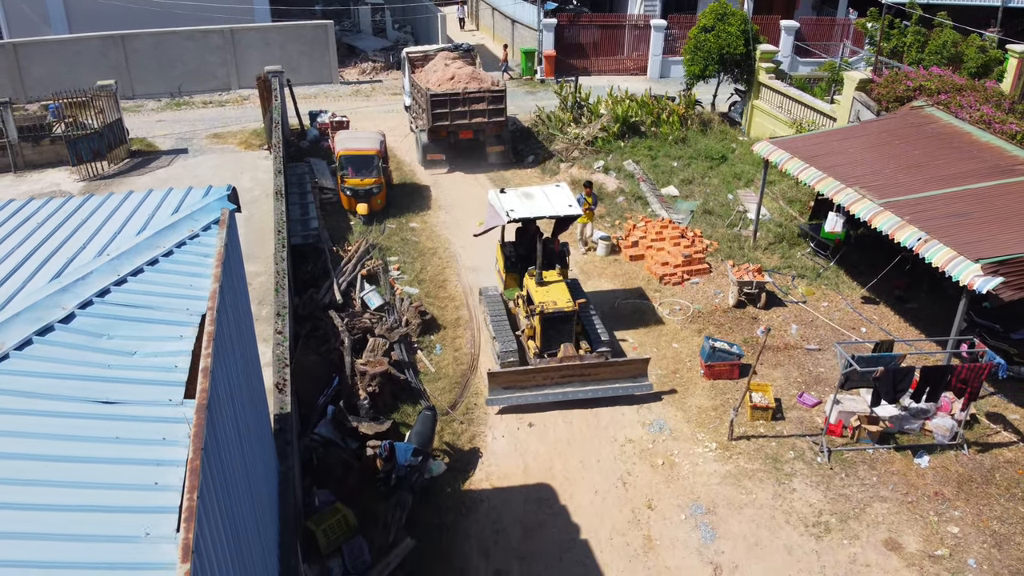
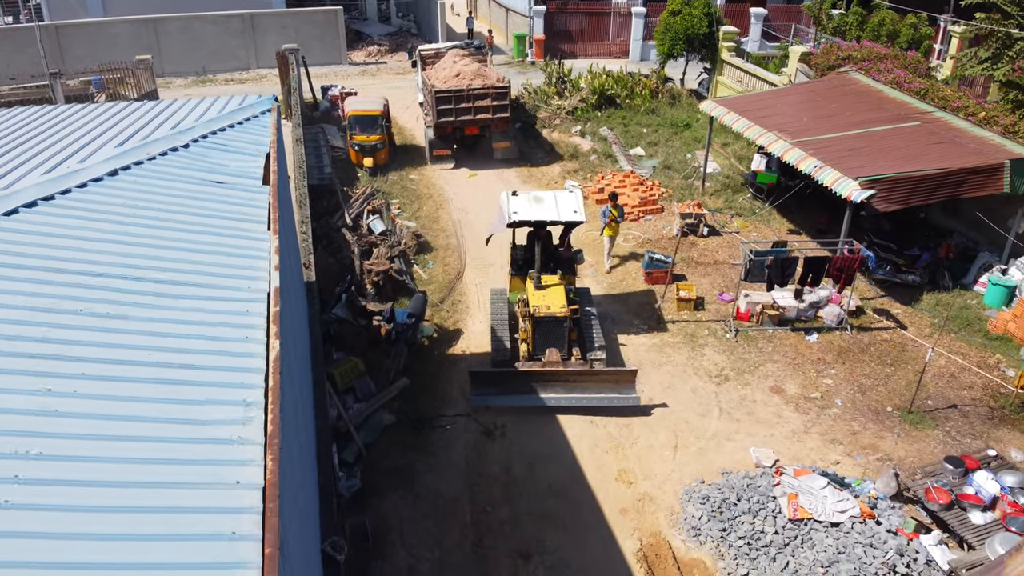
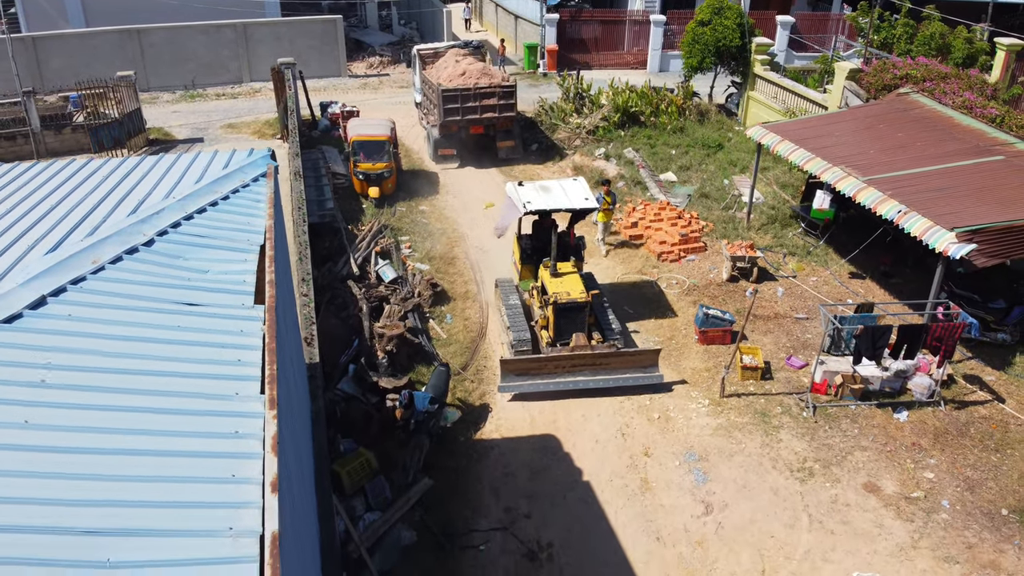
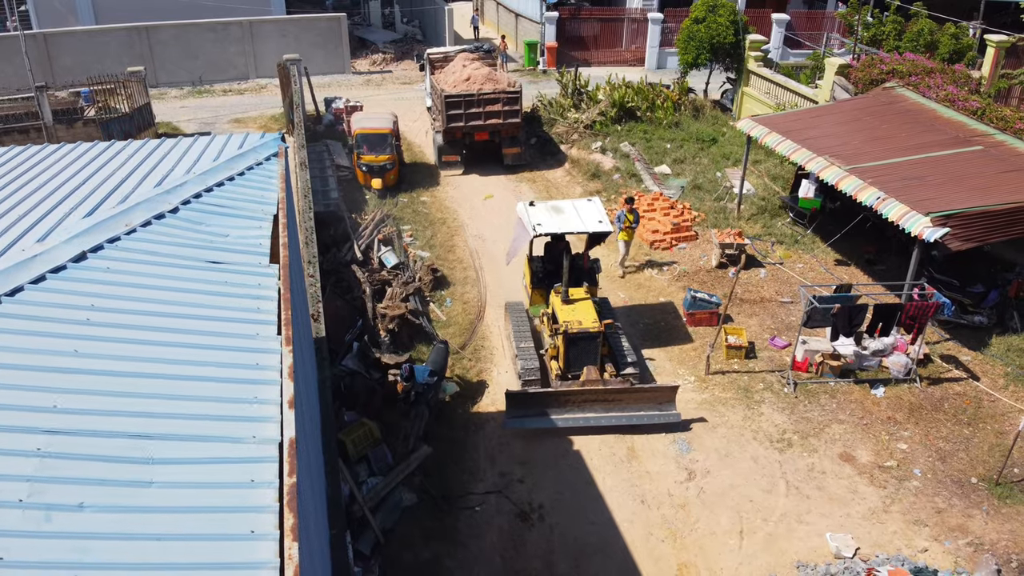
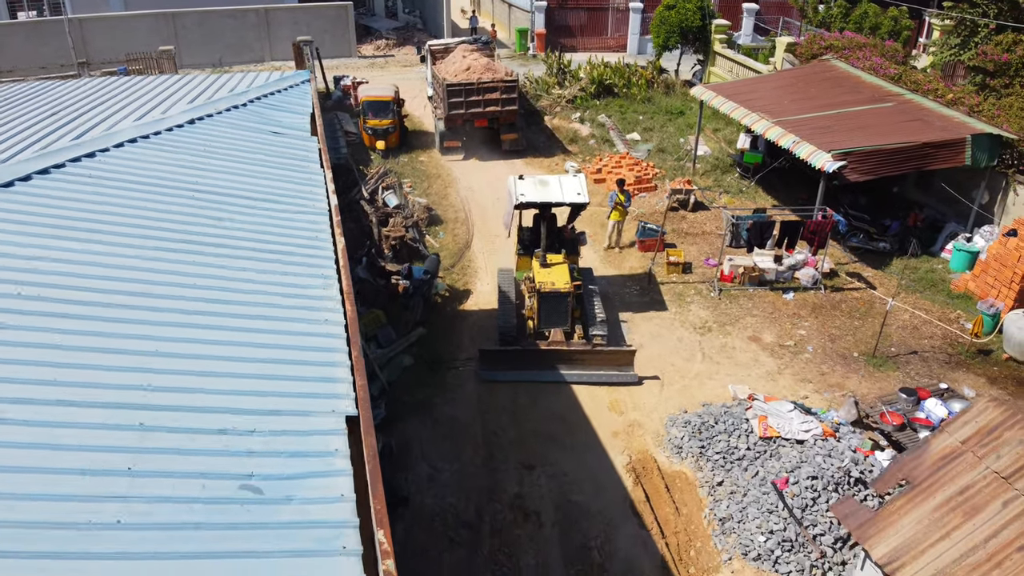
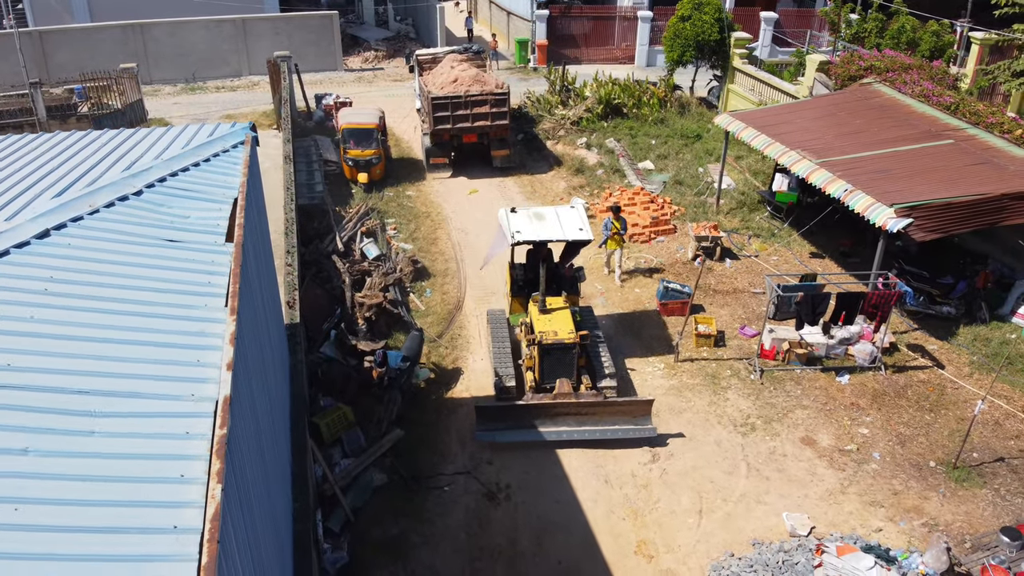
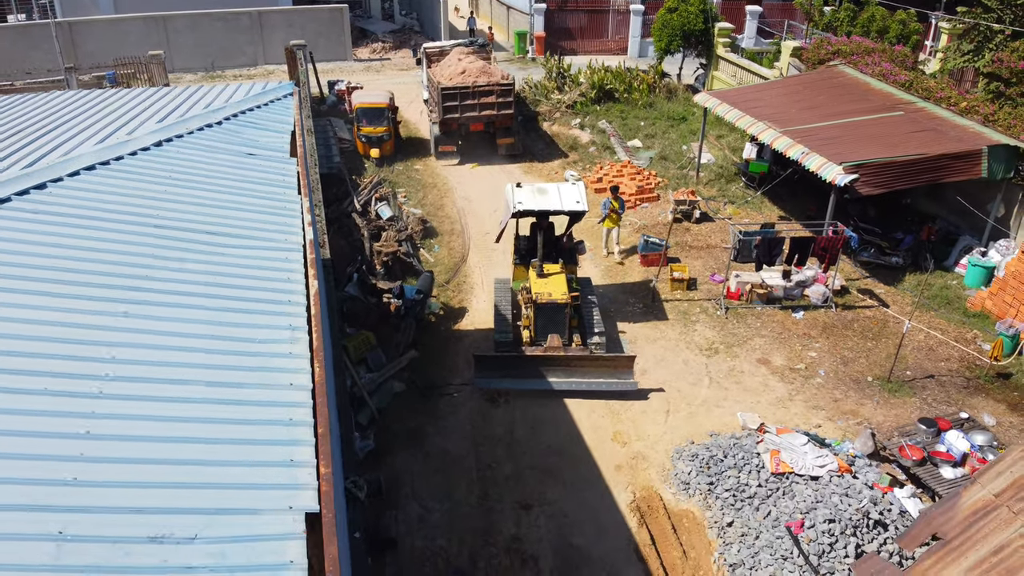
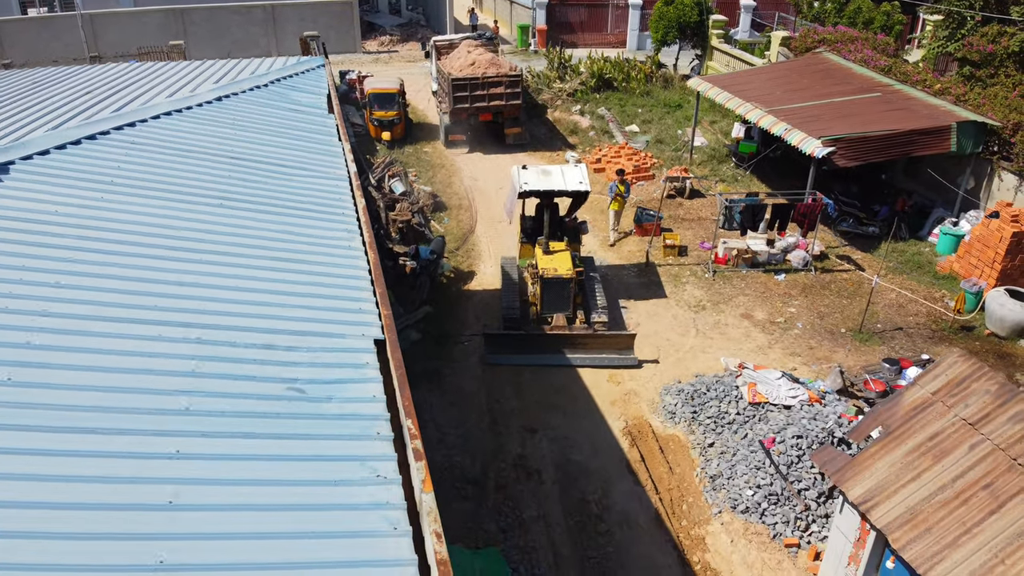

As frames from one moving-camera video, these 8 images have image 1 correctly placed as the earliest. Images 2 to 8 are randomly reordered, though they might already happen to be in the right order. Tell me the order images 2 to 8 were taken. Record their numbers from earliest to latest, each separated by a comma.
3, 4, 6, 2, 7, 5, 8
